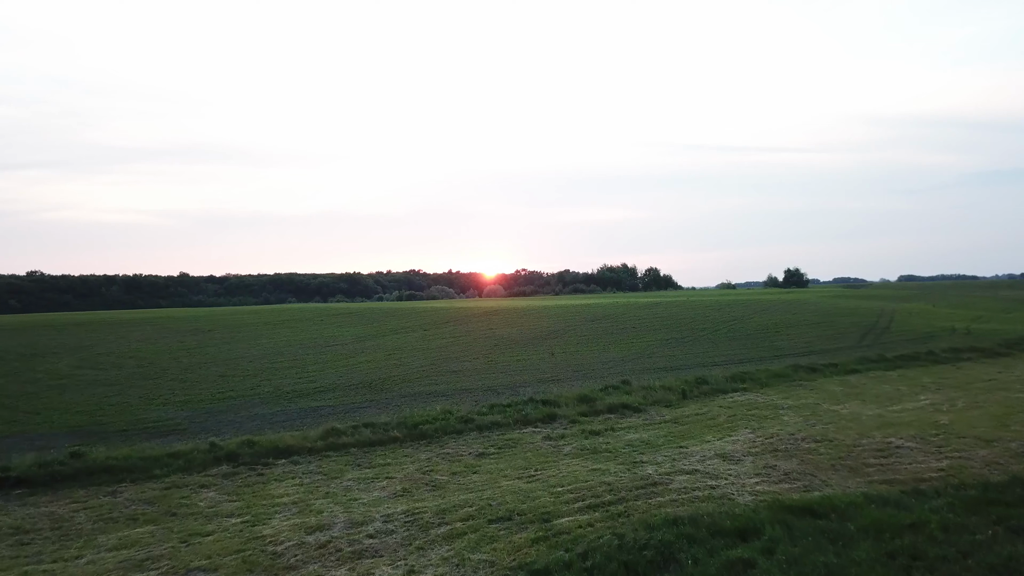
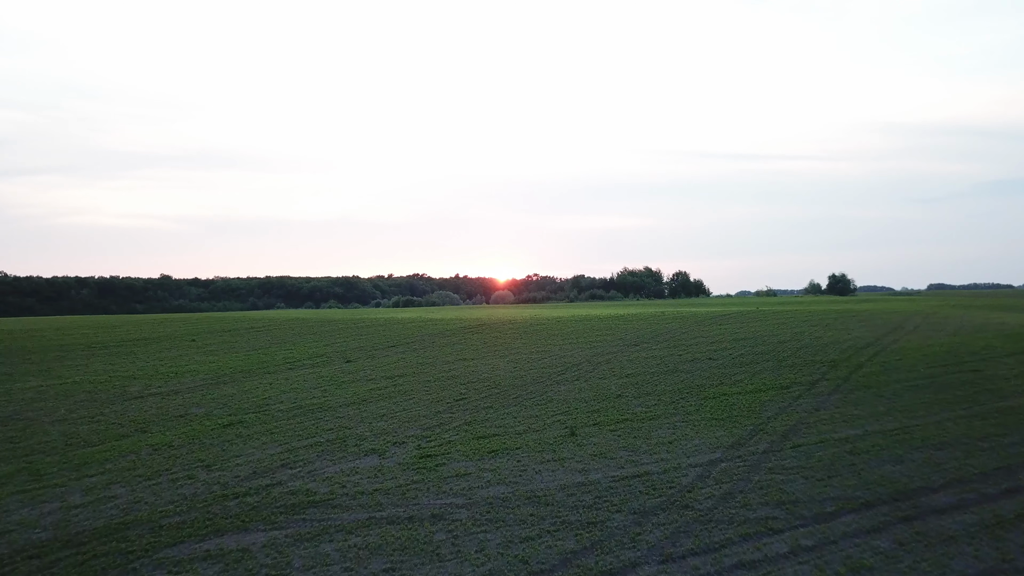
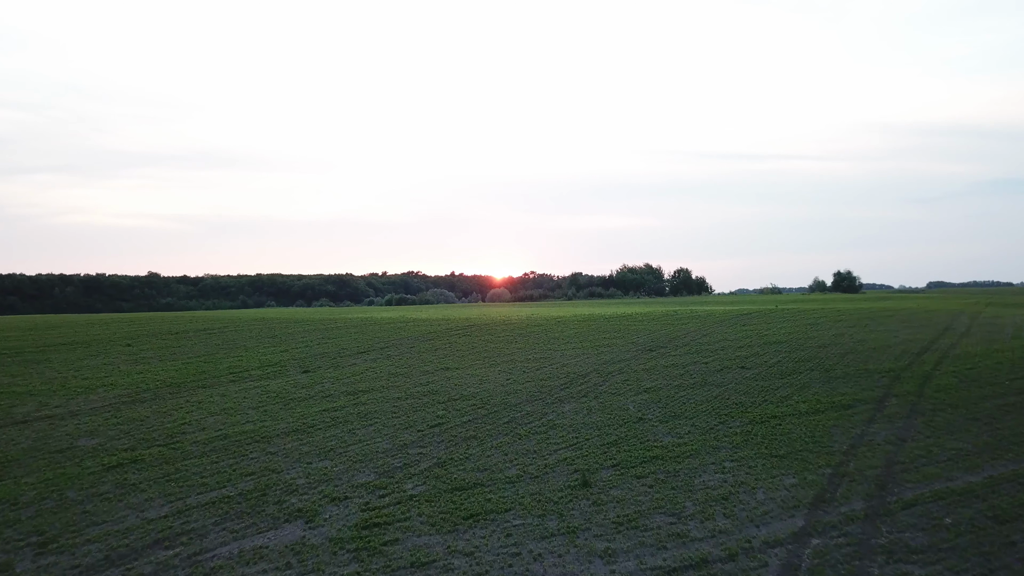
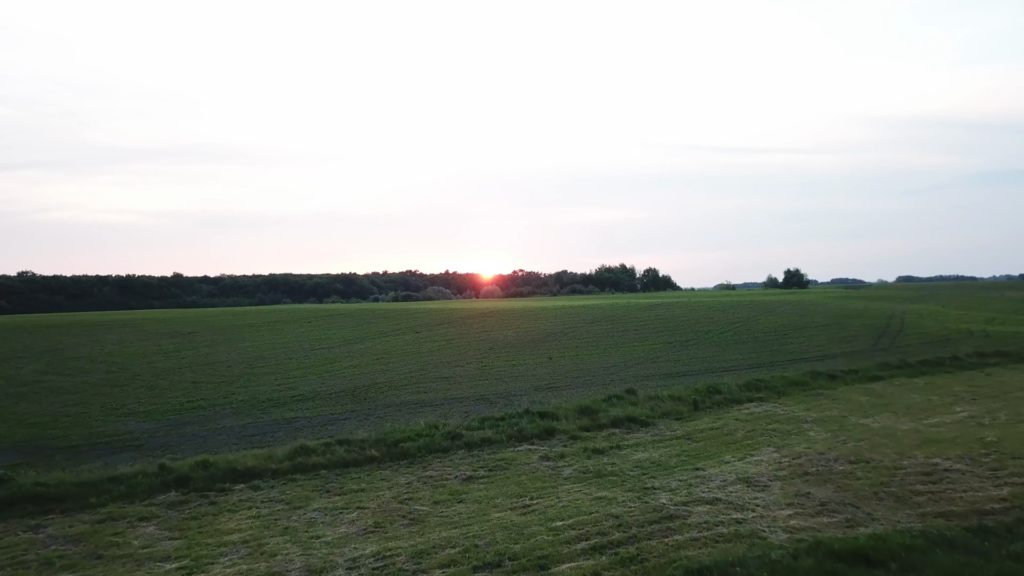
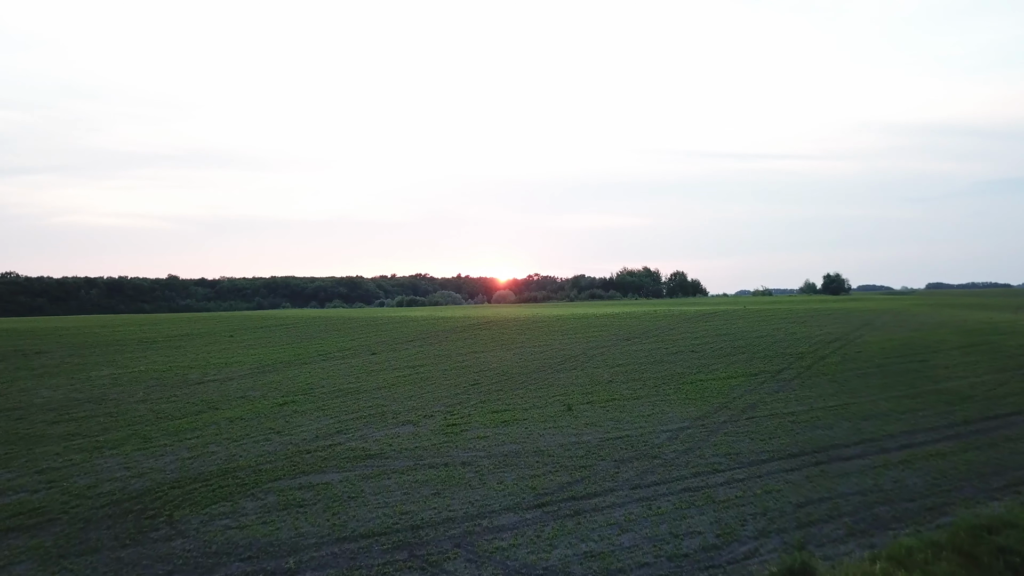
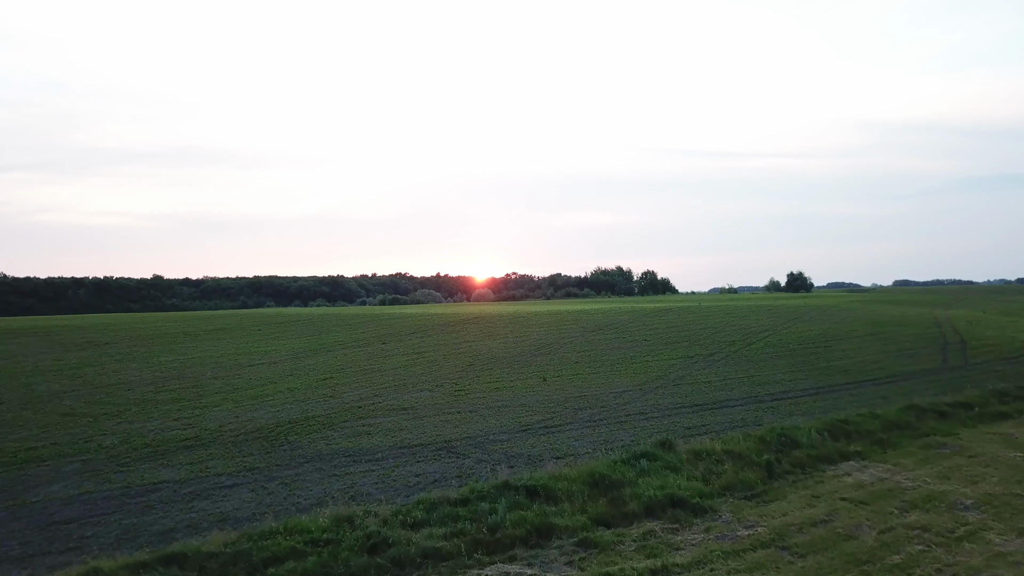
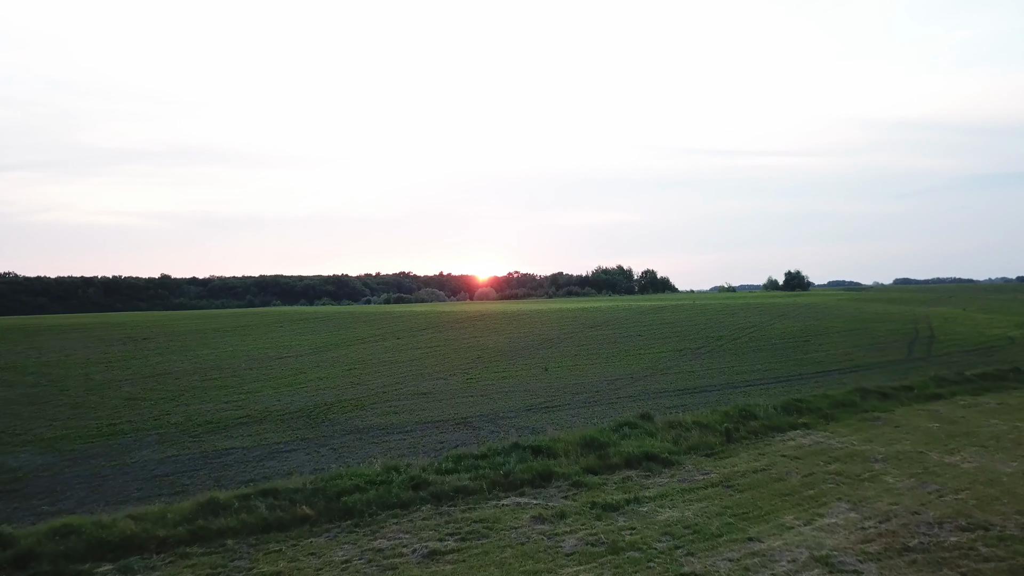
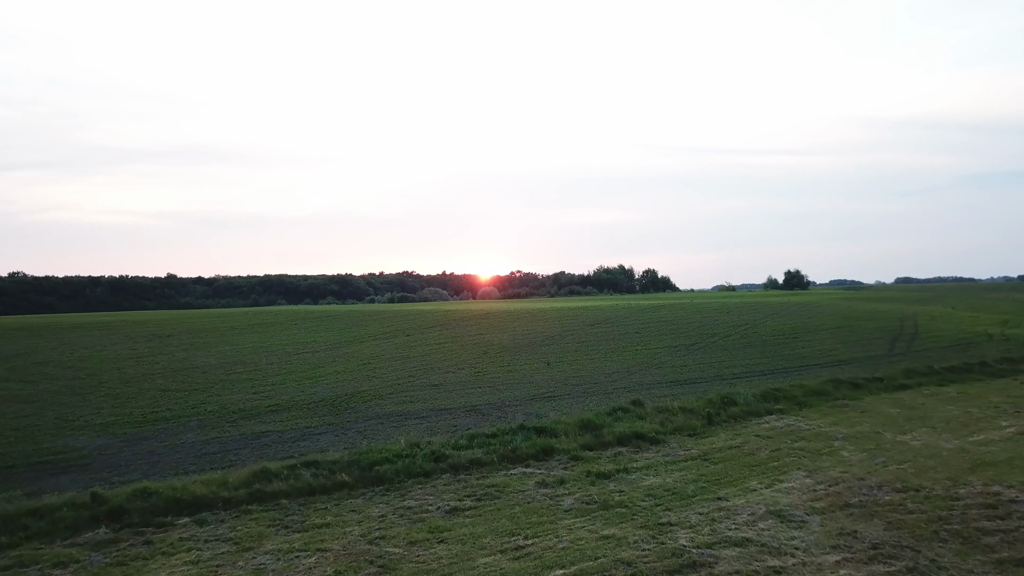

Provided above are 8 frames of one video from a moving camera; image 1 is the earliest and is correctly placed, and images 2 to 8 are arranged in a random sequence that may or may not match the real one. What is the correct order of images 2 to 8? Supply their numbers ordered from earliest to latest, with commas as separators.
4, 8, 7, 6, 5, 2, 3
